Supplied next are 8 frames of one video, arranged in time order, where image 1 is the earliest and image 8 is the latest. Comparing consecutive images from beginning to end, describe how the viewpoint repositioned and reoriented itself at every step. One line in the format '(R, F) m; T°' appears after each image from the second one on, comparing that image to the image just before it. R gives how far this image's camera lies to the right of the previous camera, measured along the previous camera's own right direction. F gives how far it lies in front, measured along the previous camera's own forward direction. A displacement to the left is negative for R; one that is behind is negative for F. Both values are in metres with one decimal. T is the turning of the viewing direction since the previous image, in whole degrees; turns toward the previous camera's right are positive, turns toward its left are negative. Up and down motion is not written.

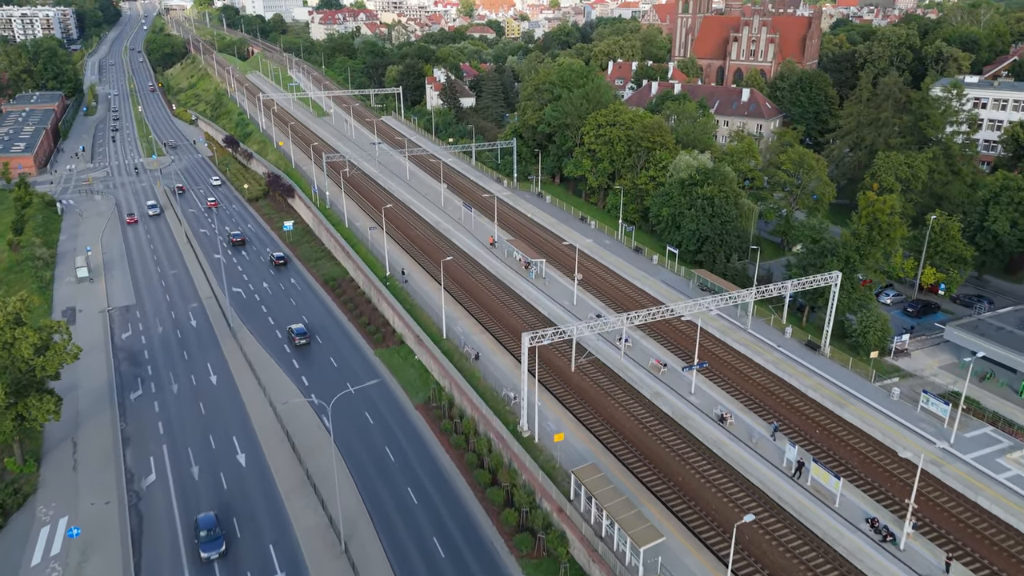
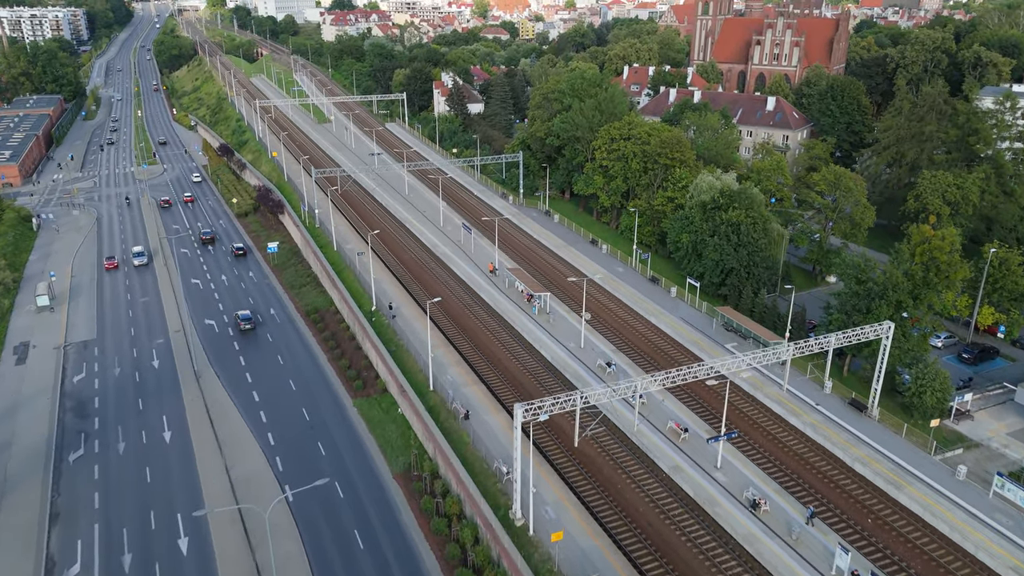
(+1.1, +6.9) m; -1°
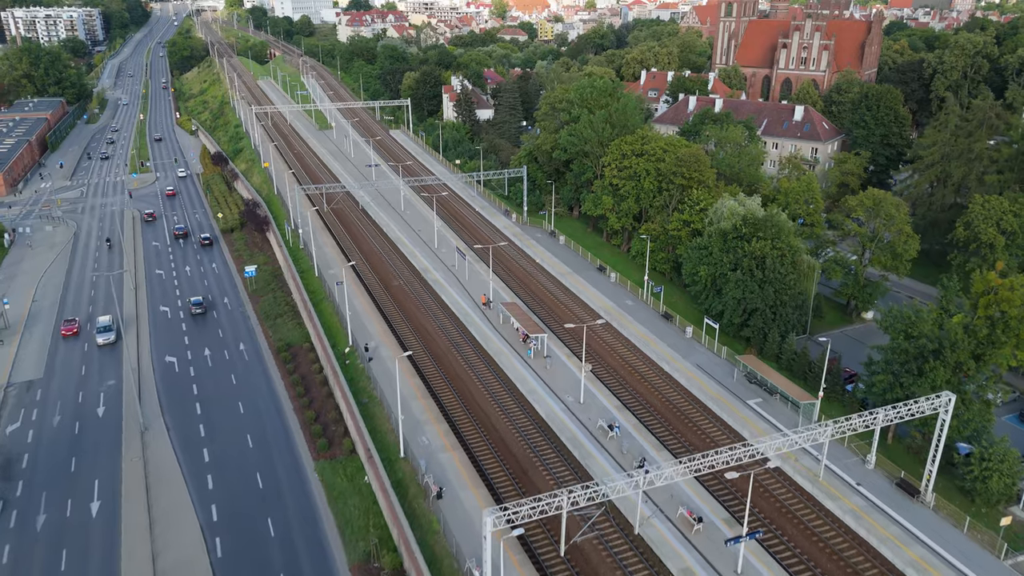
(+1.8, +6.8) m; -1°
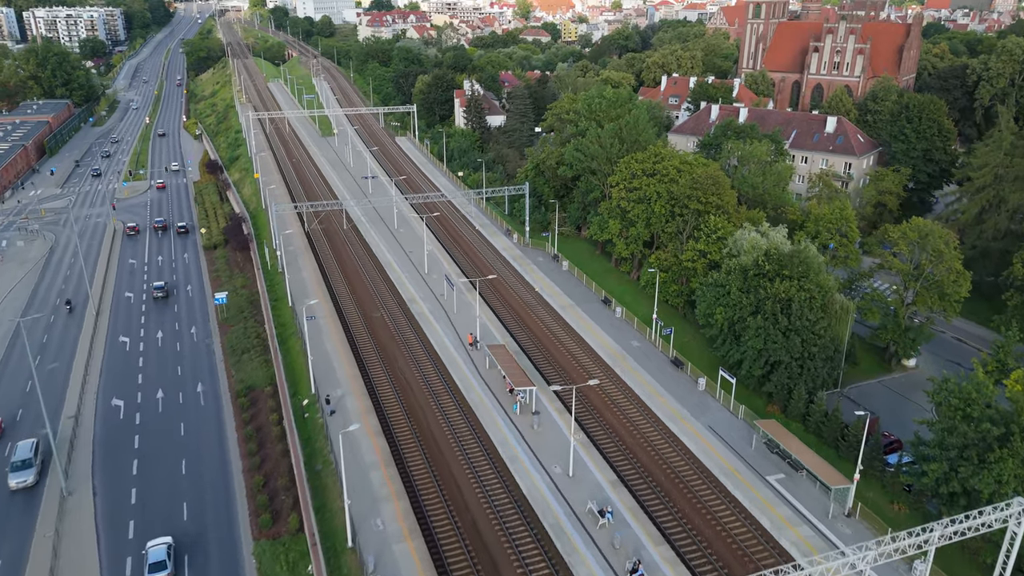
(+2.3, +6.7) m; -2°
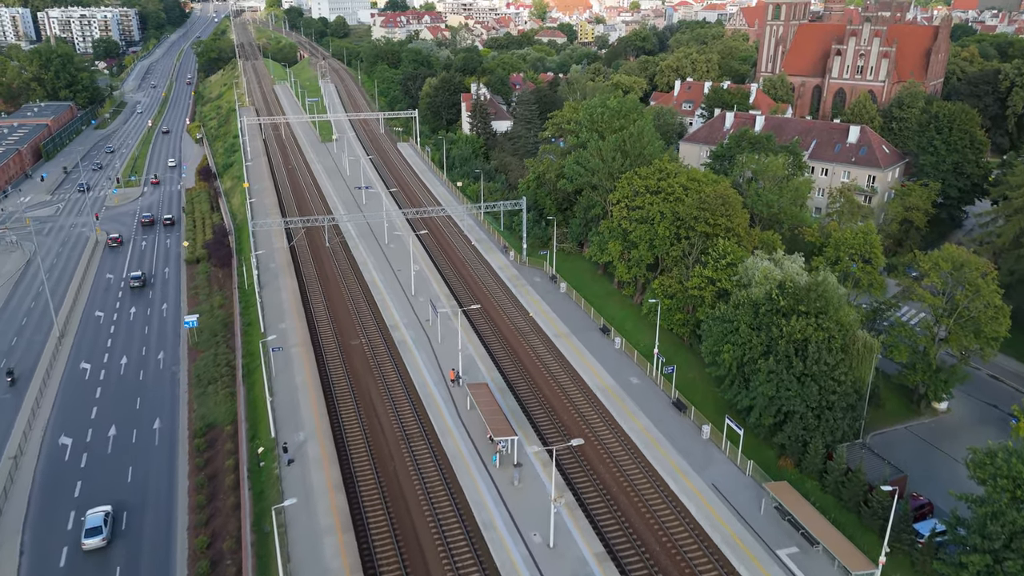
(+1.9, +4.8) m; -1°
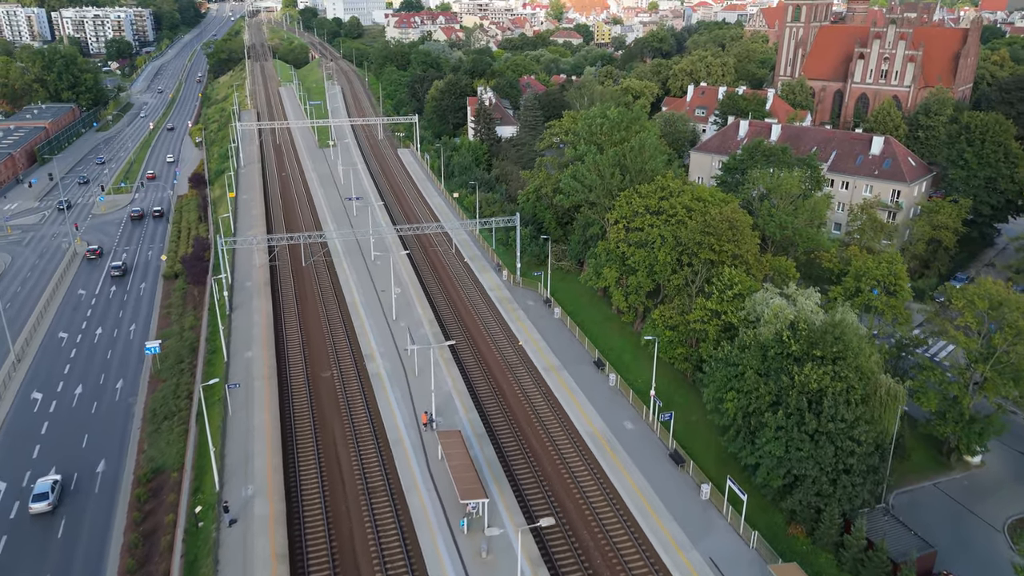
(+2.1, +4.8) m; -1°
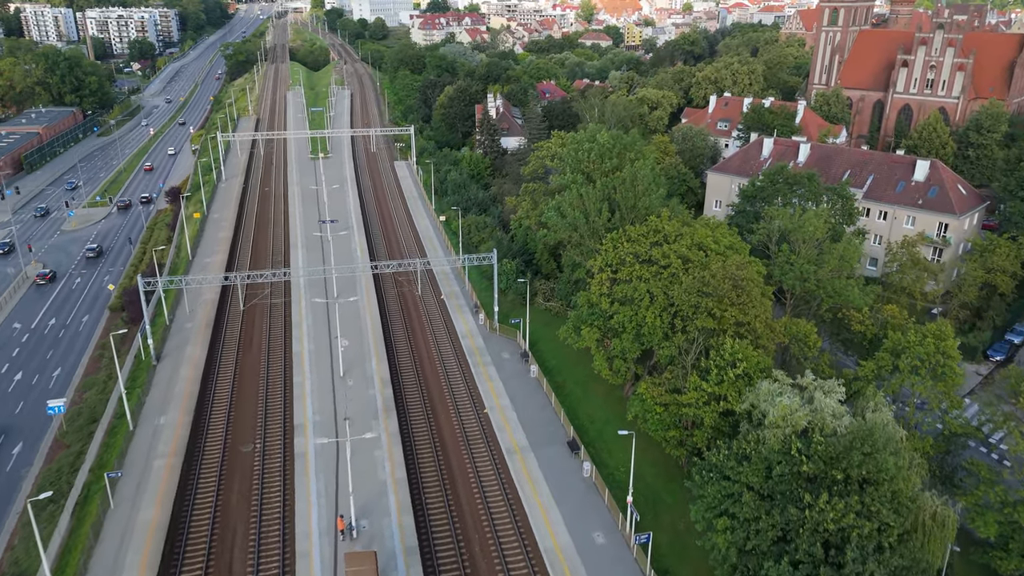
(+4.0, +8.7) m; -2°
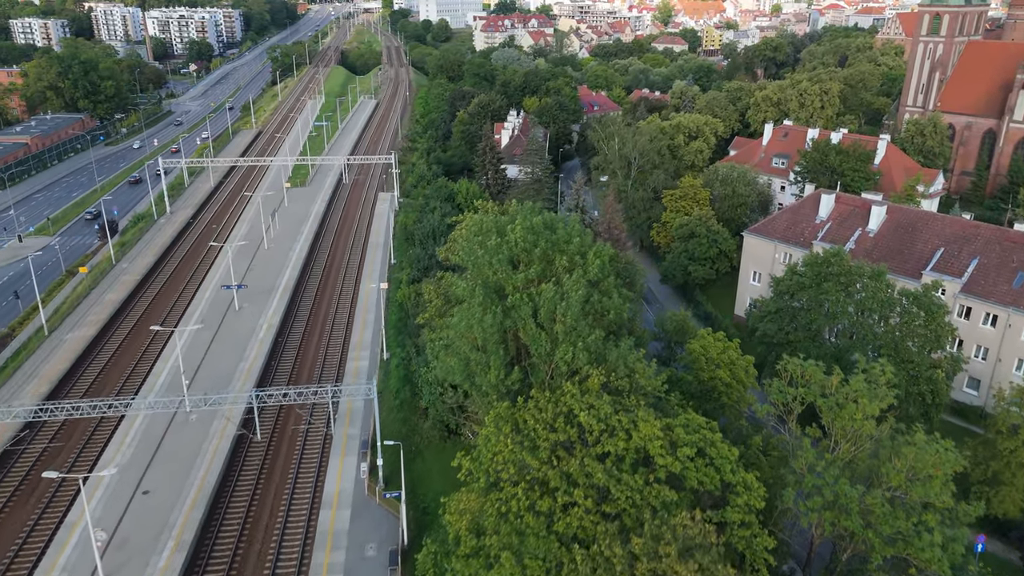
(+8.8, +18.6) m; -6°
